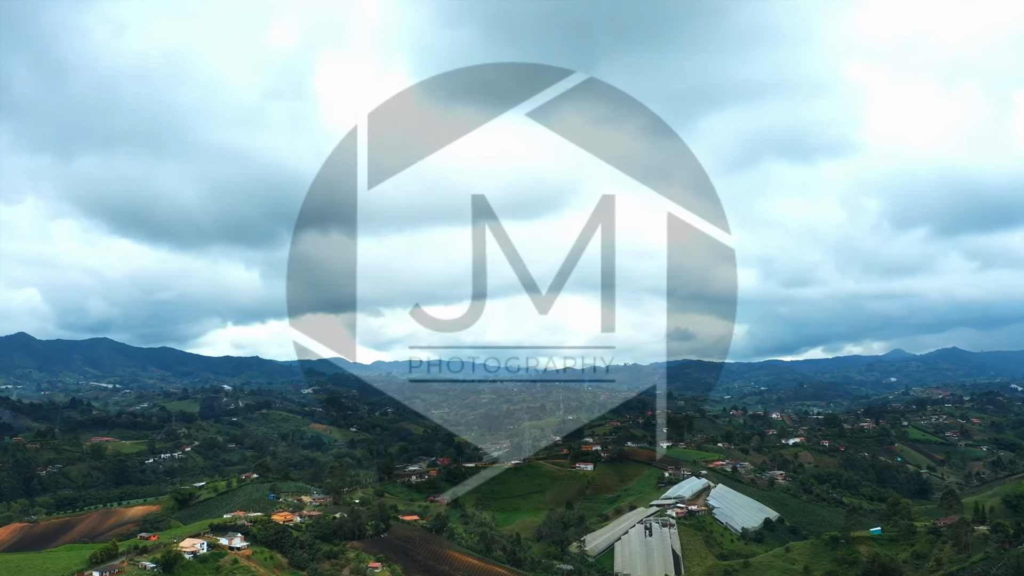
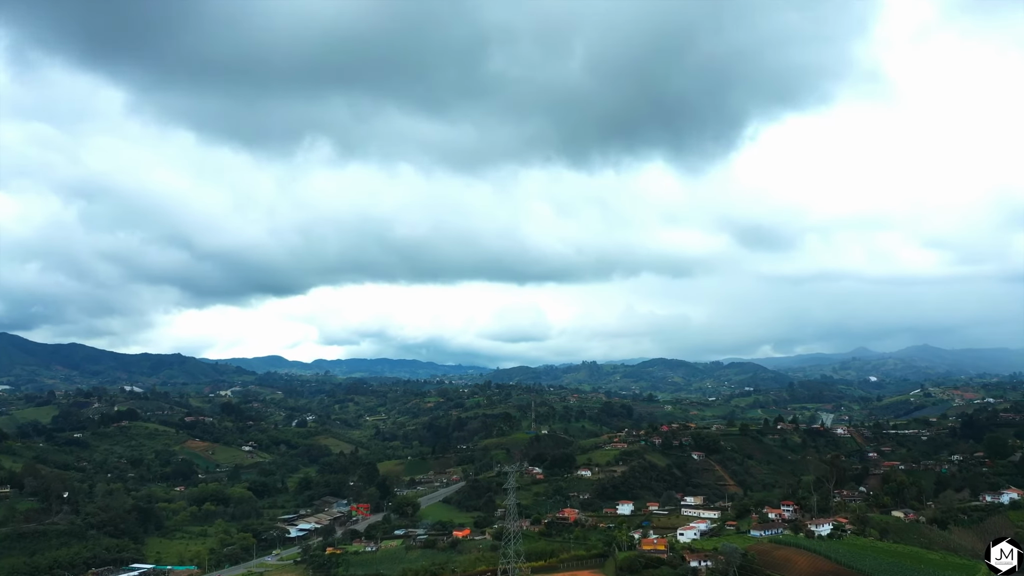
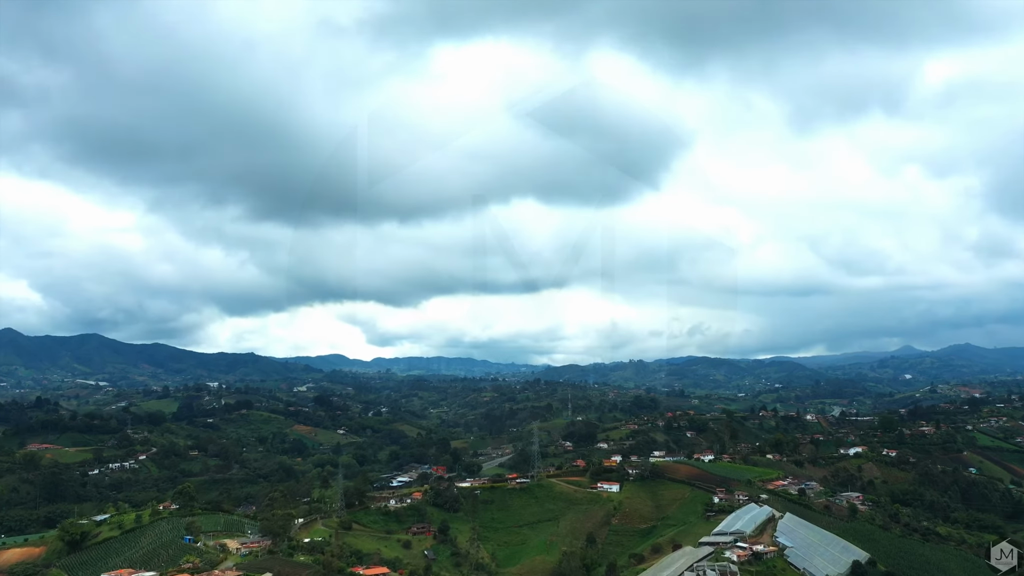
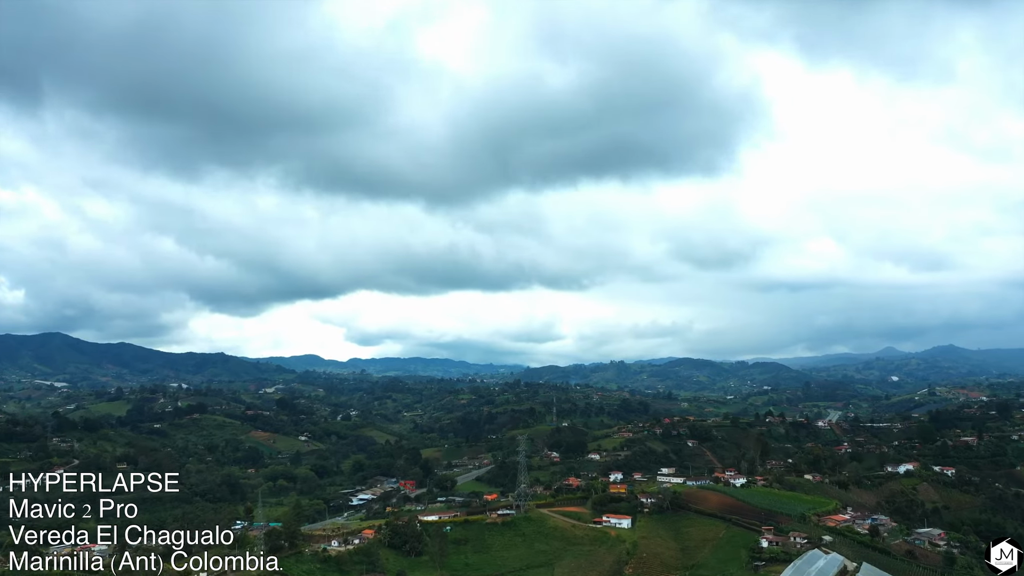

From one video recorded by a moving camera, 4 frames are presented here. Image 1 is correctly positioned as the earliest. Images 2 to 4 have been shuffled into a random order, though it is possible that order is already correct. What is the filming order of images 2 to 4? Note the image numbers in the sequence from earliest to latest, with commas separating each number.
3, 4, 2
